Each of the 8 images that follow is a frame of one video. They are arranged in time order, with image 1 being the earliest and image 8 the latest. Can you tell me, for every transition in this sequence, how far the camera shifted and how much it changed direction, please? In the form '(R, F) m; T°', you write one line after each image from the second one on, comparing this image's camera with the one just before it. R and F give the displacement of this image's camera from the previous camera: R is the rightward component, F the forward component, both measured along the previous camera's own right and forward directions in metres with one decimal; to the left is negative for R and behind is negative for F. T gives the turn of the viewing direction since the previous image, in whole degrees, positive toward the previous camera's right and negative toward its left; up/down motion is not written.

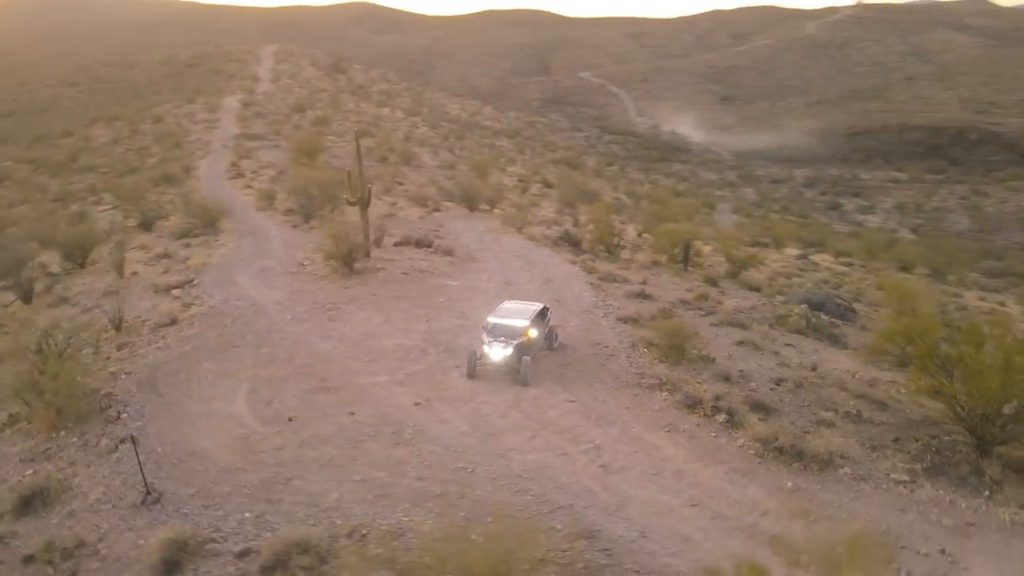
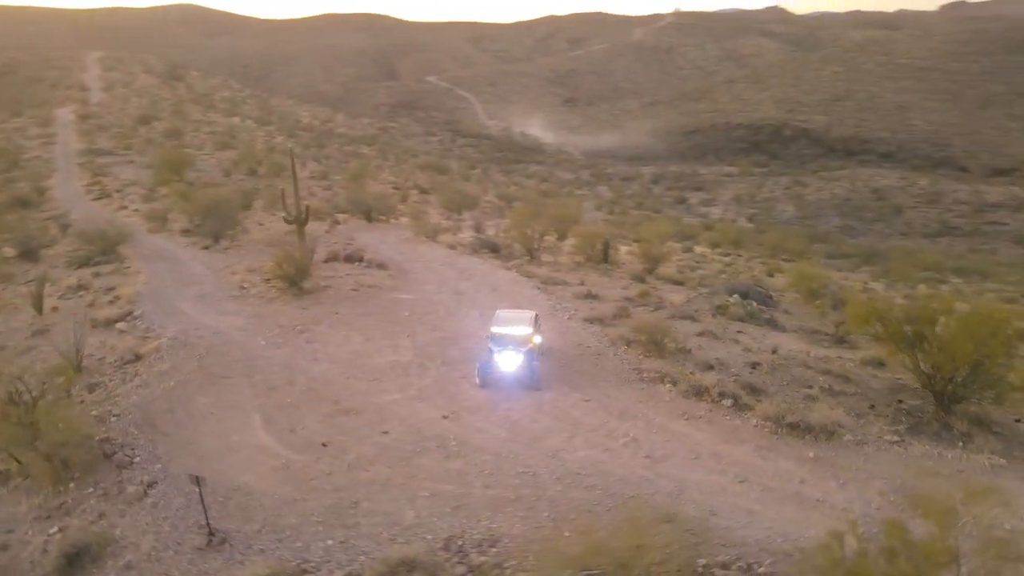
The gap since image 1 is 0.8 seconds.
(-1.9, -0.2) m; +11°
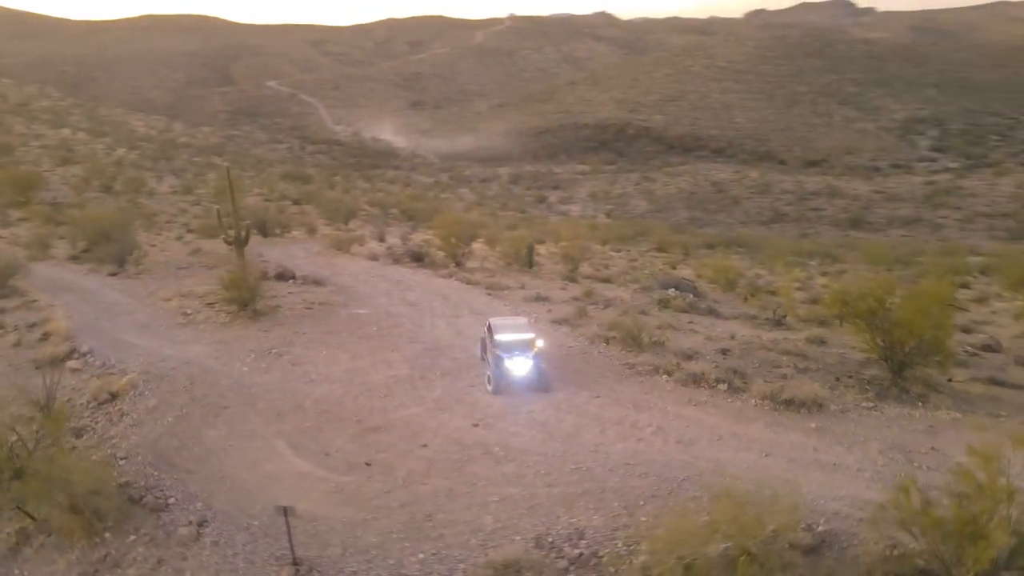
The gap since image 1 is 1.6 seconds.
(-1.9, -0.2) m; +11°
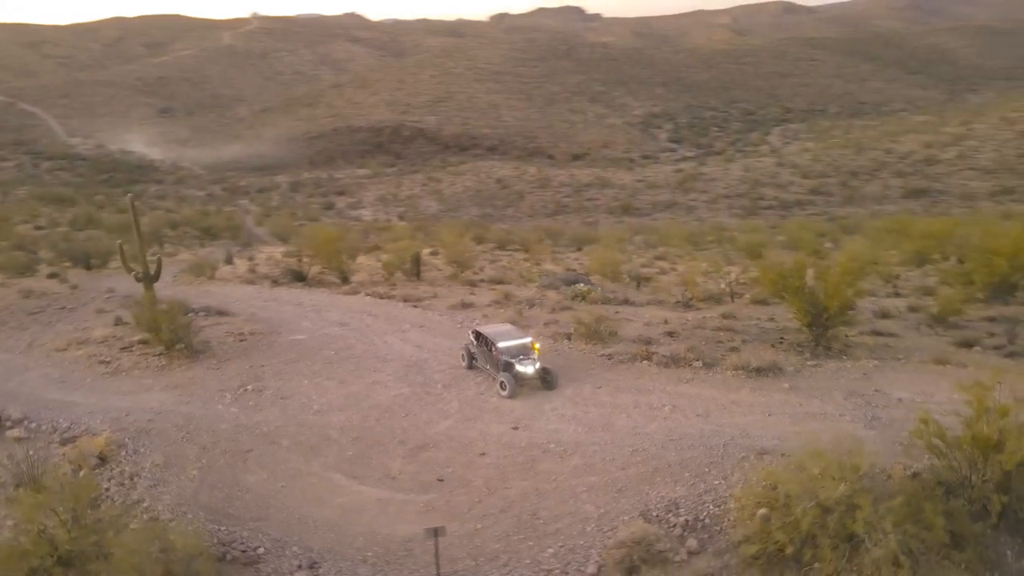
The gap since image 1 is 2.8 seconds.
(-3.0, -0.1) m; +17°
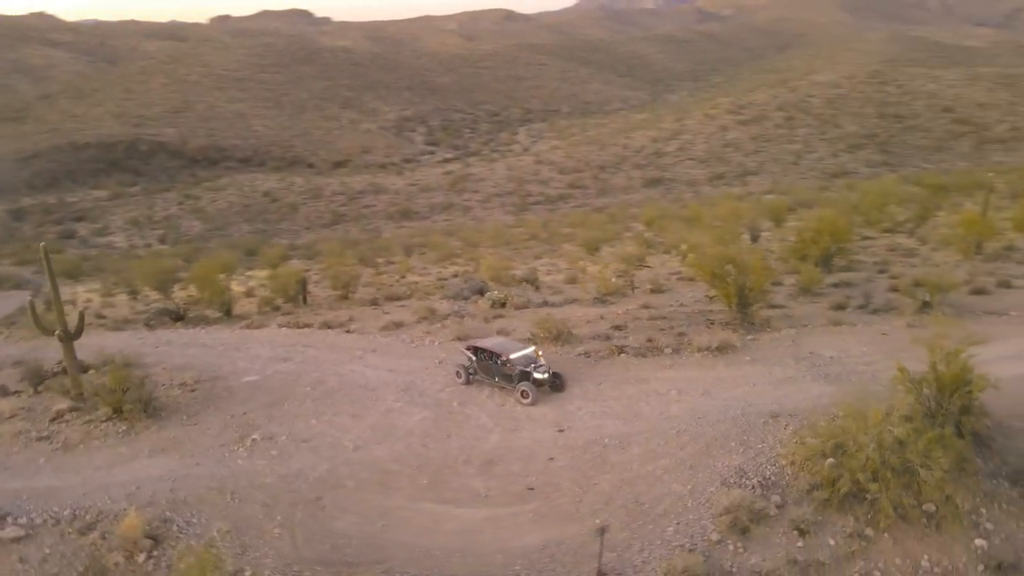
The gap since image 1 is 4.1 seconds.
(-3.5, 0.0) m; +18°
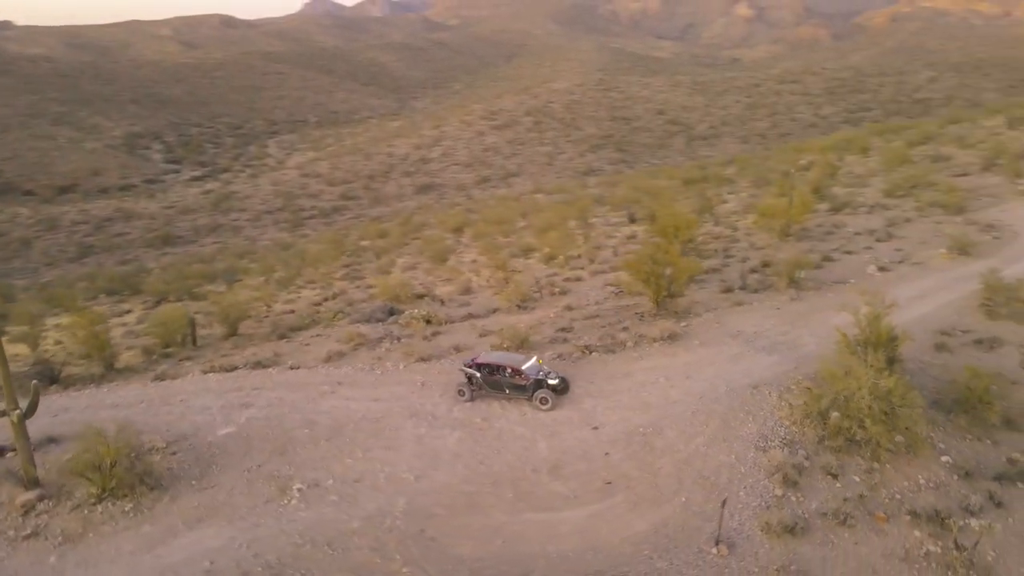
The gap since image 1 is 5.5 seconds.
(-3.6, +0.1) m; +19°
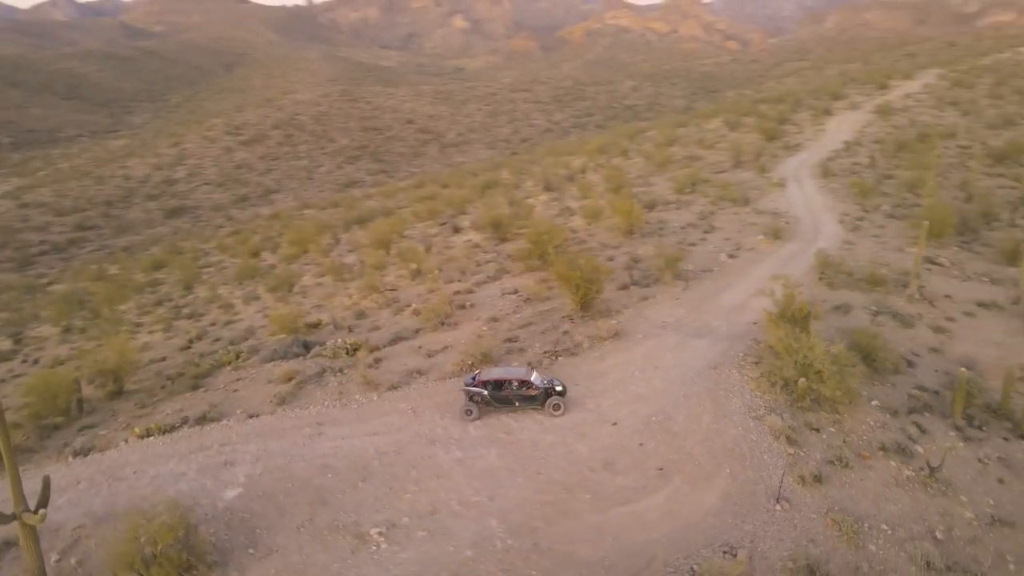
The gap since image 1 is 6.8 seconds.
(-3.8, +0.2) m; +19°
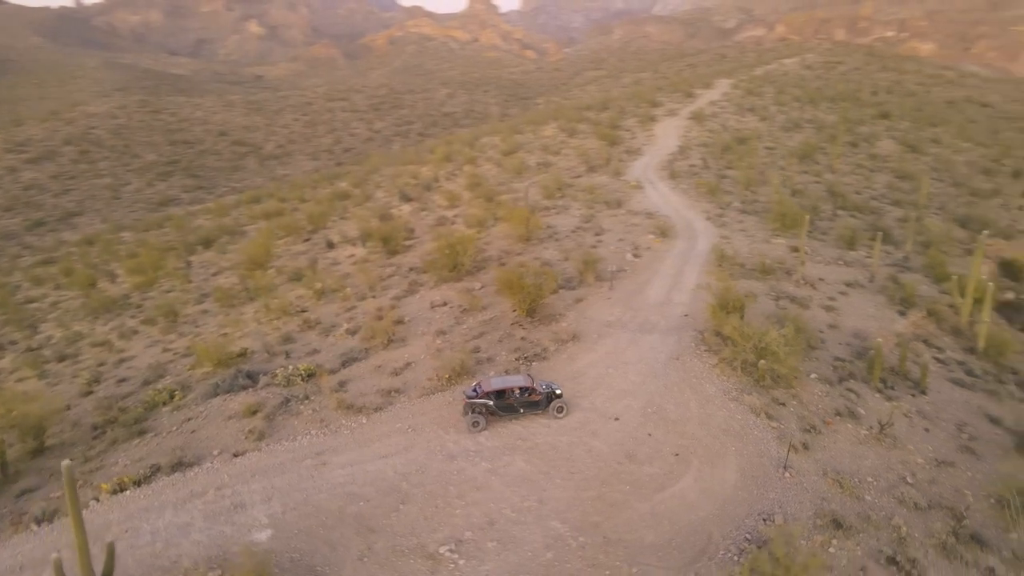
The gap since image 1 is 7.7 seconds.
(-2.8, -0.1) m; +14°
